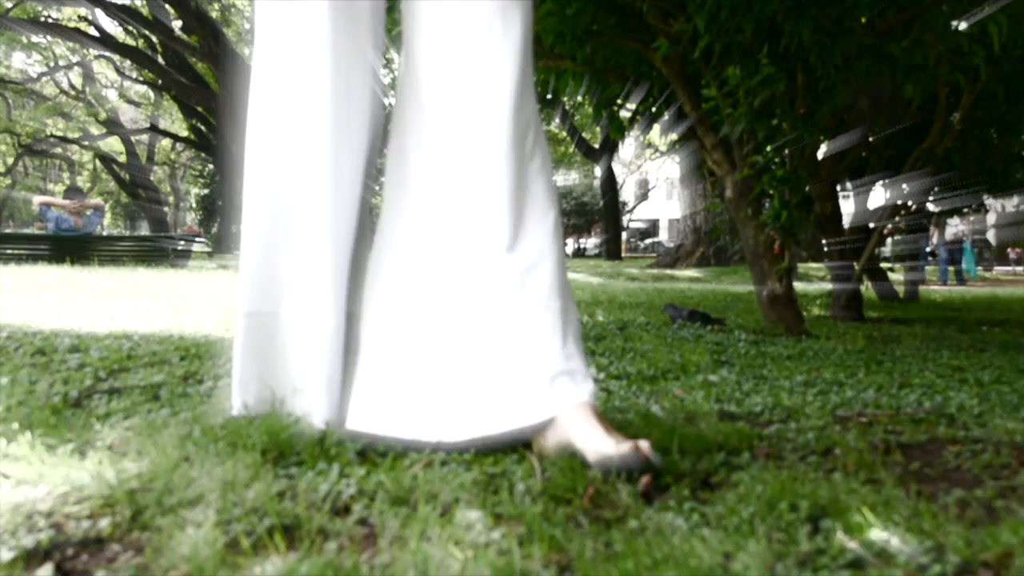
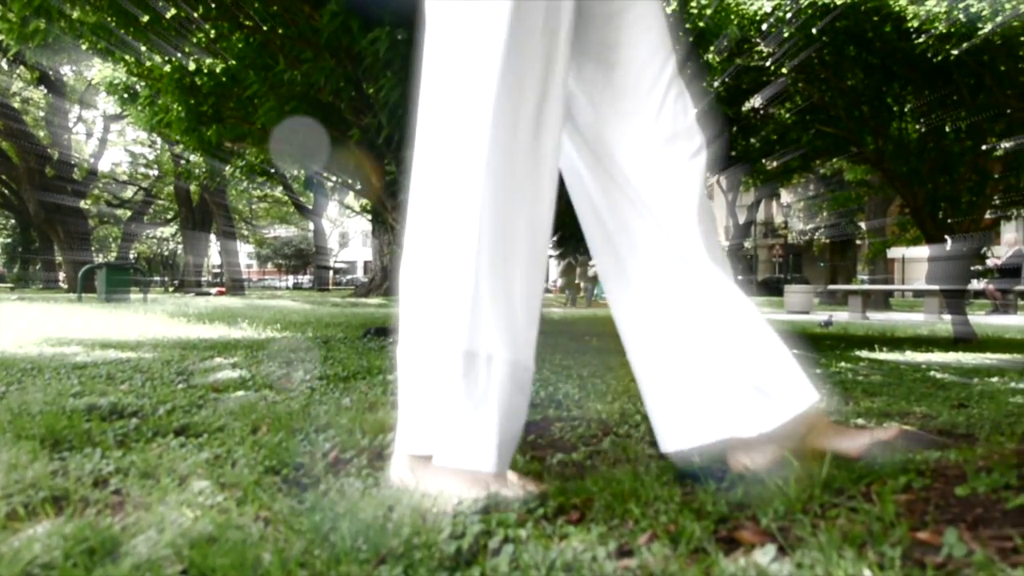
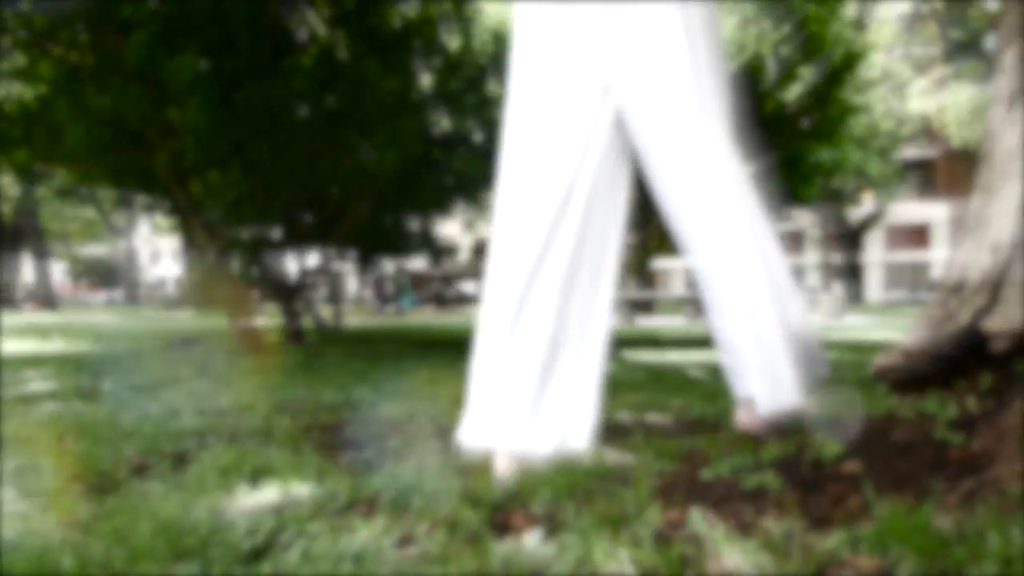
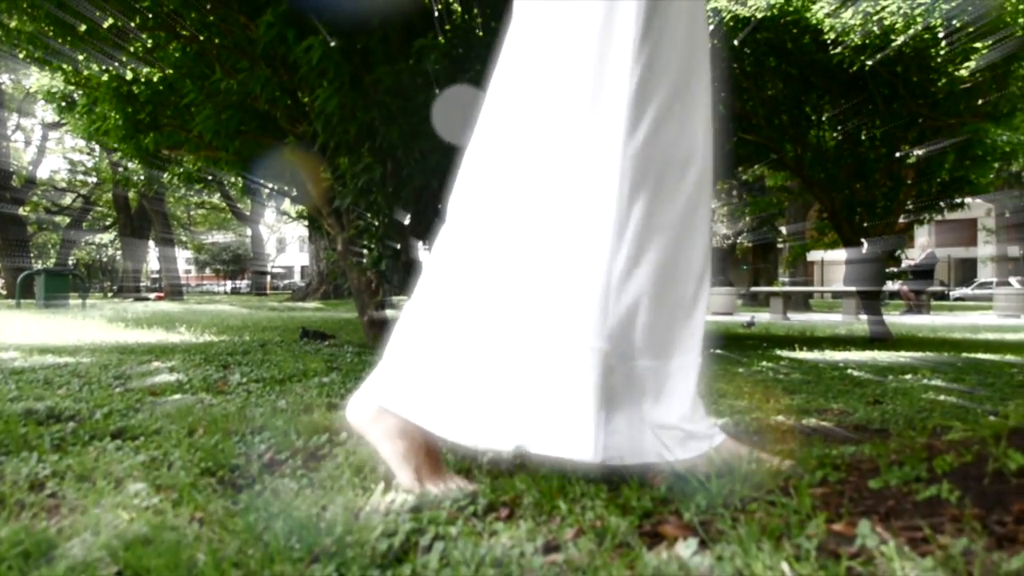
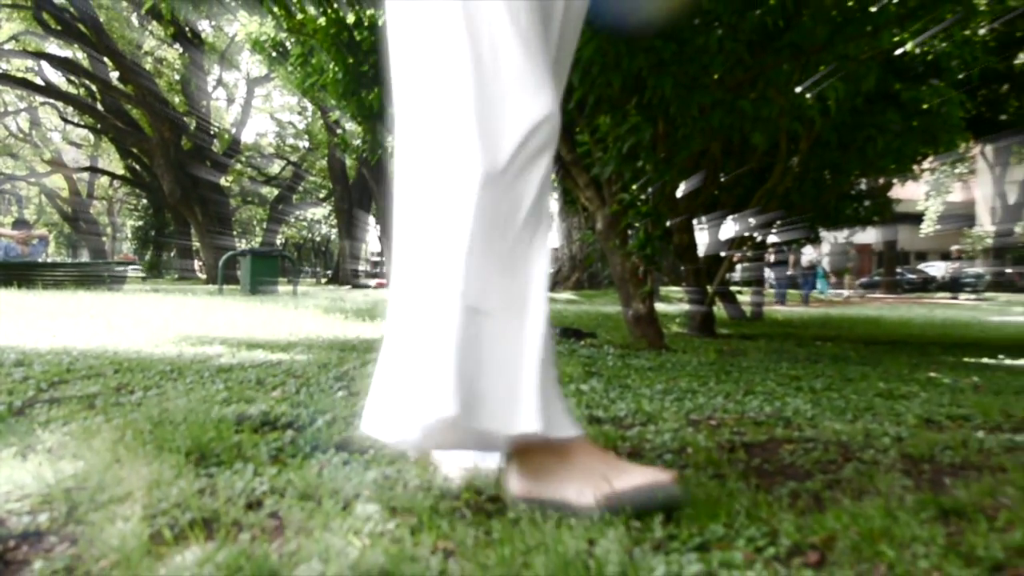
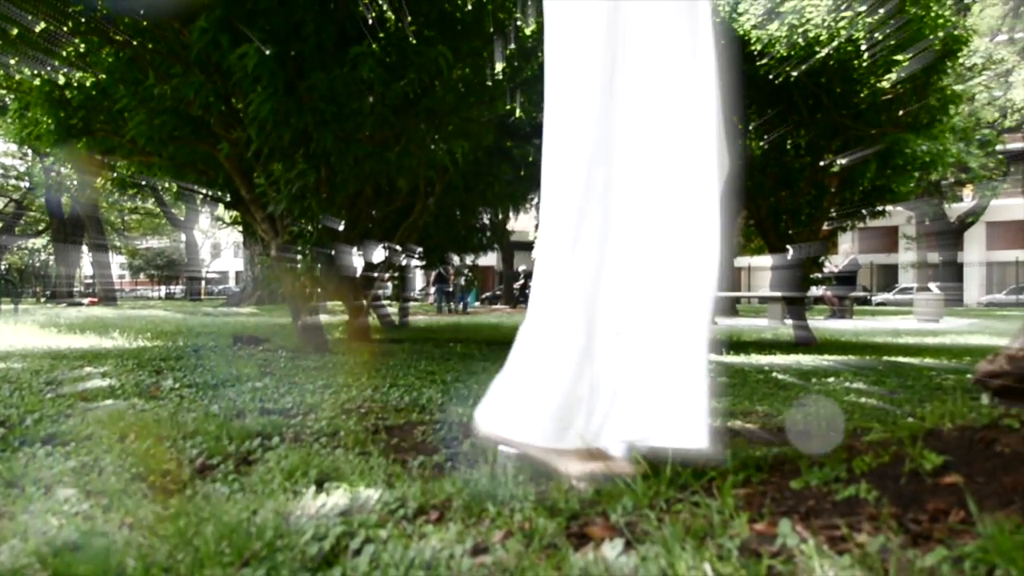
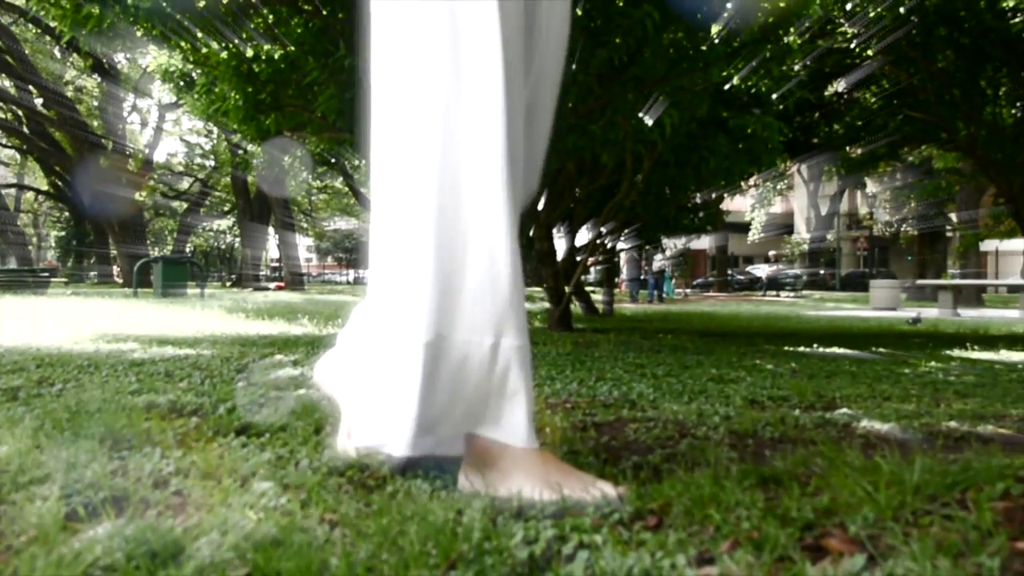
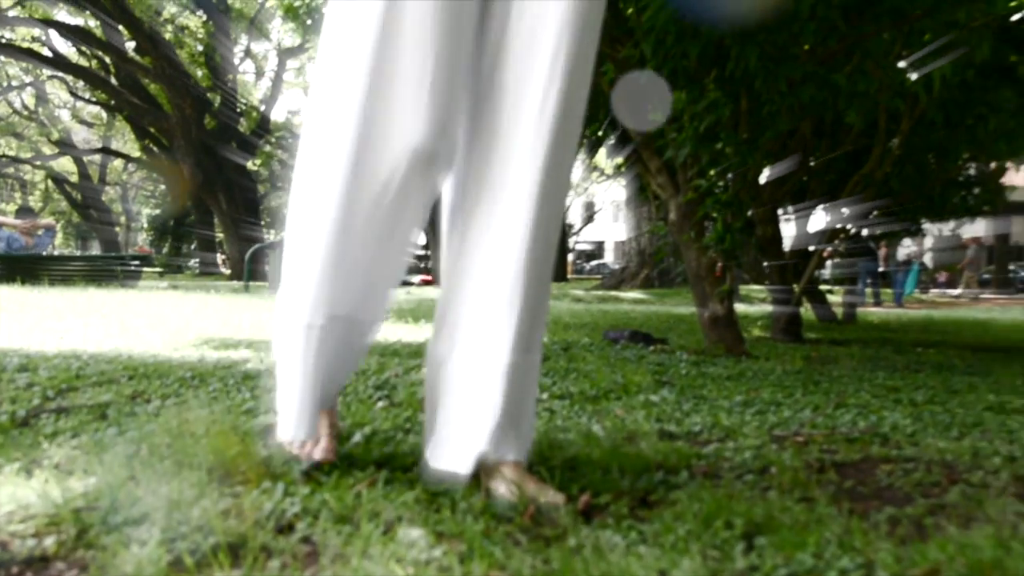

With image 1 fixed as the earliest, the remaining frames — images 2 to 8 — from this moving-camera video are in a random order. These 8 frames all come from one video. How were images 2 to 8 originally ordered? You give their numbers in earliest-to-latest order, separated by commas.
8, 5, 7, 2, 4, 6, 3
